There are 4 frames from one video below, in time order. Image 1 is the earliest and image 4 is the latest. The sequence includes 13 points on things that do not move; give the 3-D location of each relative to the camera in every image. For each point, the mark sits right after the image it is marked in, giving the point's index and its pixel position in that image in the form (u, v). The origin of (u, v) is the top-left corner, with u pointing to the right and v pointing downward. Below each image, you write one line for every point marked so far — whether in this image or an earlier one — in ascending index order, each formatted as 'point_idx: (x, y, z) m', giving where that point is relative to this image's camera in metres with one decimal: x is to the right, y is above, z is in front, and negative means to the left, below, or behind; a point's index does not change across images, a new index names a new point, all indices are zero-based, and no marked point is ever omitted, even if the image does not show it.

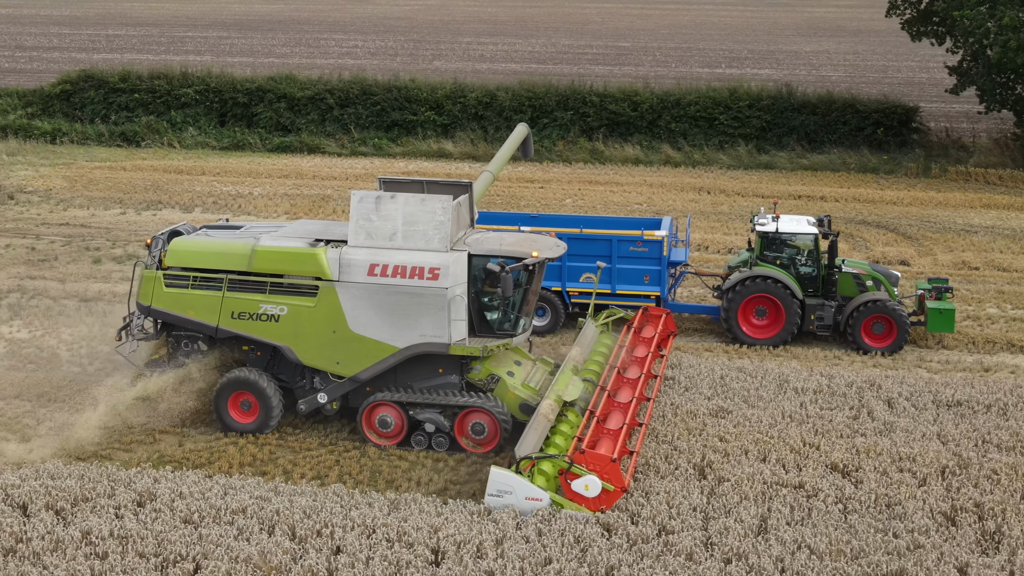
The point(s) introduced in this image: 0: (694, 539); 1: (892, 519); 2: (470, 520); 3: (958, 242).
0: (+1.7, -2.4, +8.3) m
1: (+3.8, -2.3, +8.7) m
2: (-0.4, -2.3, +8.6) m
3: (+9.2, +1.0, +18.1) m
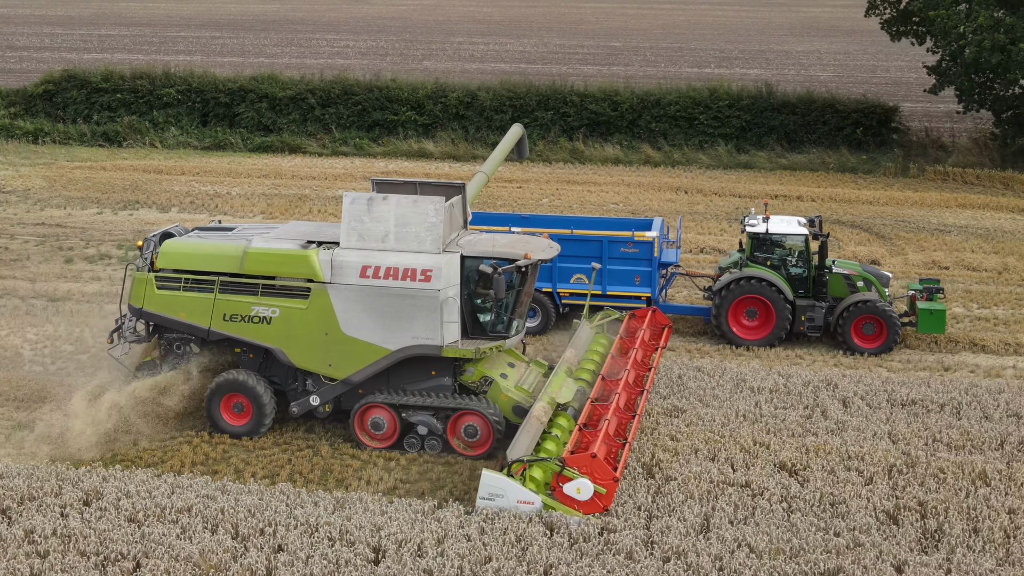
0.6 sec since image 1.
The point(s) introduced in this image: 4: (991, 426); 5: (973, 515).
0: (+1.2, -2.4, +8.4) m
1: (+3.2, -2.3, +8.7) m
2: (-1.0, -2.3, +8.6) m
3: (+8.7, +1.0, +18.1) m
4: (+5.7, -1.6, +10.4) m
5: (+4.6, -2.3, +8.7) m
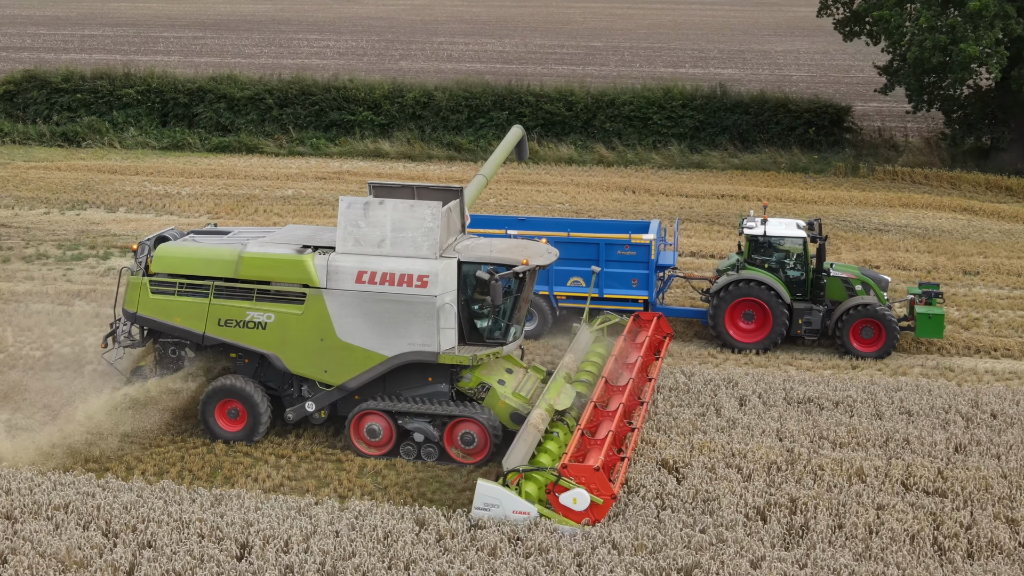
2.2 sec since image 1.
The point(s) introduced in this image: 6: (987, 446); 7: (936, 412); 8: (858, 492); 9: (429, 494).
0: (-0.1, -2.4, +8.5) m
1: (+1.9, -2.3, +8.8) m
2: (-2.3, -2.3, +8.7) m
3: (+7.4, +1.0, +18.2) m
4: (+4.4, -1.6, +10.5) m
5: (+3.3, -2.3, +8.8) m
6: (+5.5, -1.8, +10.0) m
7: (+5.2, -1.5, +10.8) m
8: (+3.6, -2.1, +9.1) m
9: (-0.9, -2.3, +9.6) m
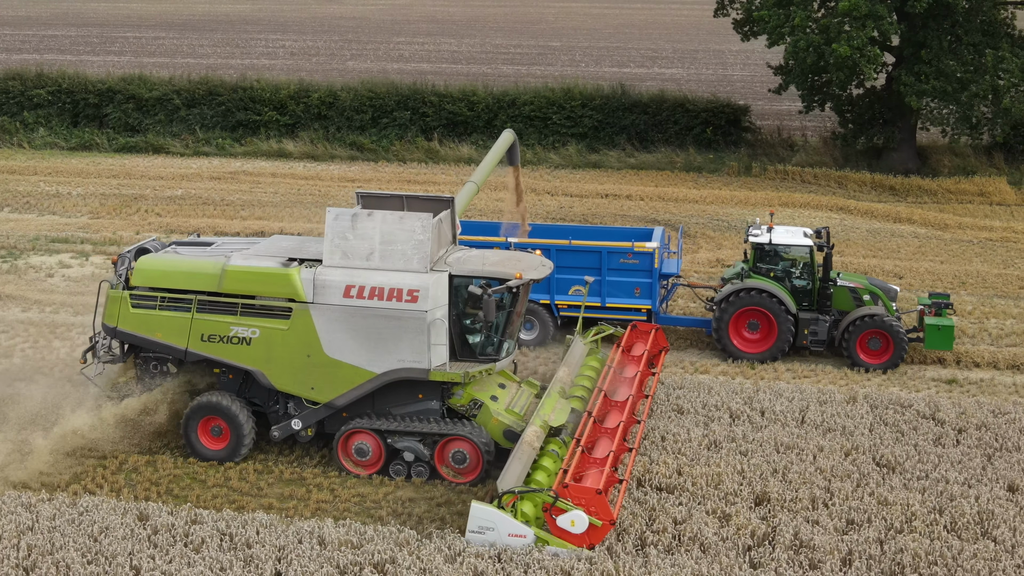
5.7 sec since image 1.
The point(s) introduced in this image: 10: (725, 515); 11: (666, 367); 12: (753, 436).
0: (-2.9, -2.4, +8.6) m
1: (-0.9, -2.3, +8.9) m
2: (-5.1, -2.3, +8.8) m
3: (+4.6, +1.0, +18.3) m
4: (+1.6, -1.6, +10.6) m
5: (+0.5, -2.2, +8.9) m
6: (+2.6, -1.8, +10.1) m
7: (+2.4, -1.5, +10.9) m
8: (+0.8, -2.1, +9.2) m
9: (-3.7, -2.2, +9.7) m
10: (+2.2, -2.3, +8.8) m
11: (+2.2, -1.1, +12.6) m
12: (+2.9, -1.7, +10.3) m
